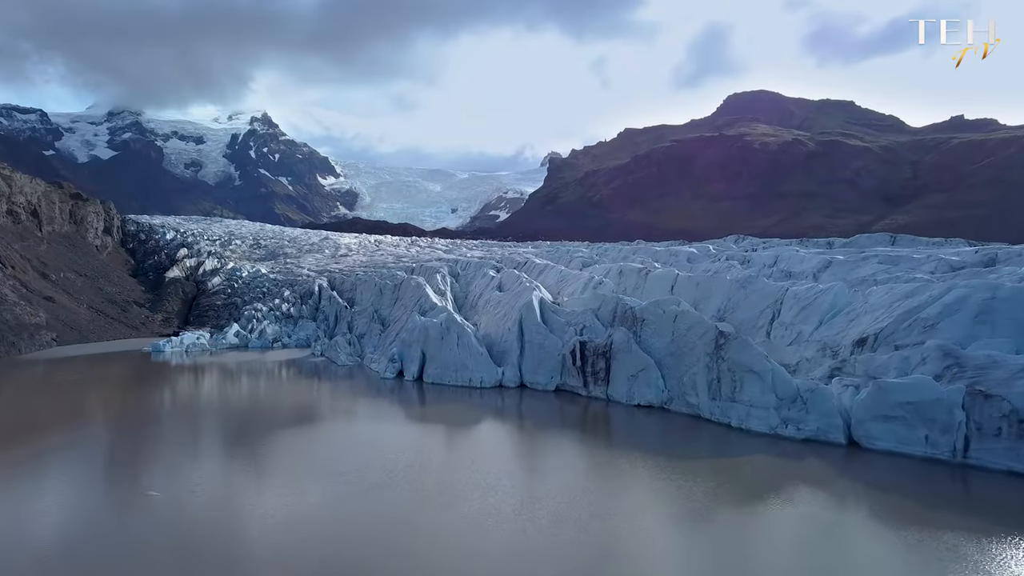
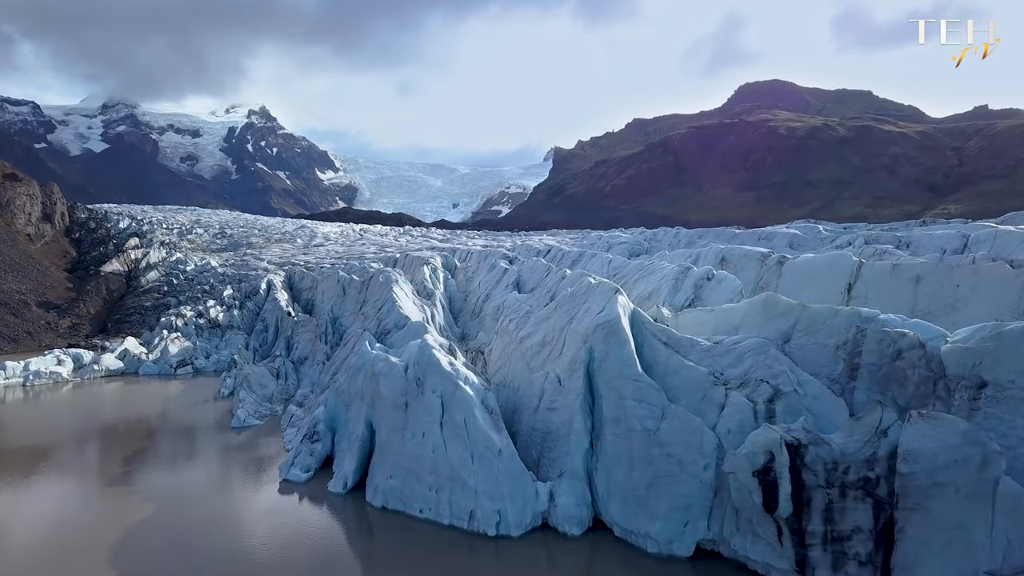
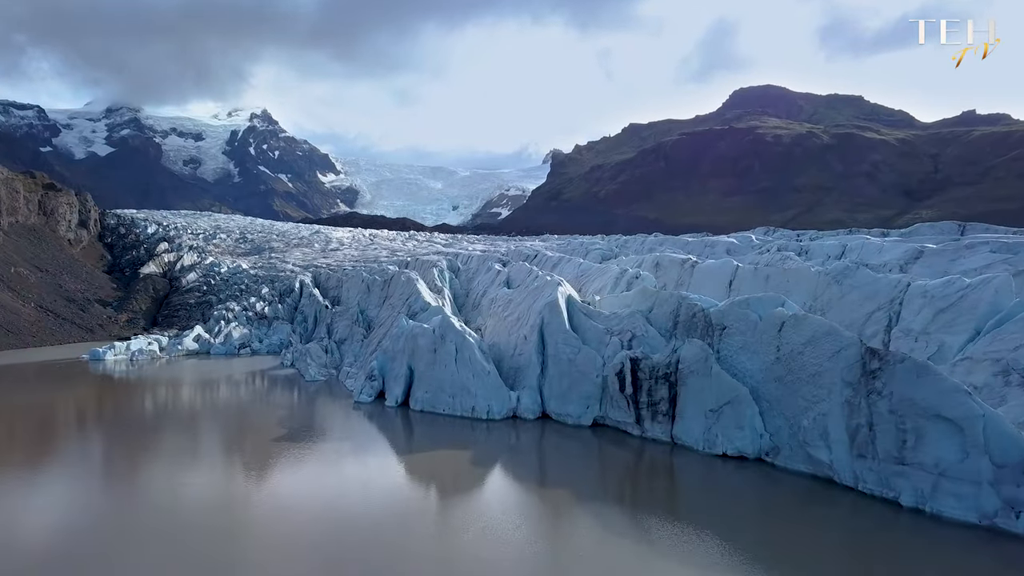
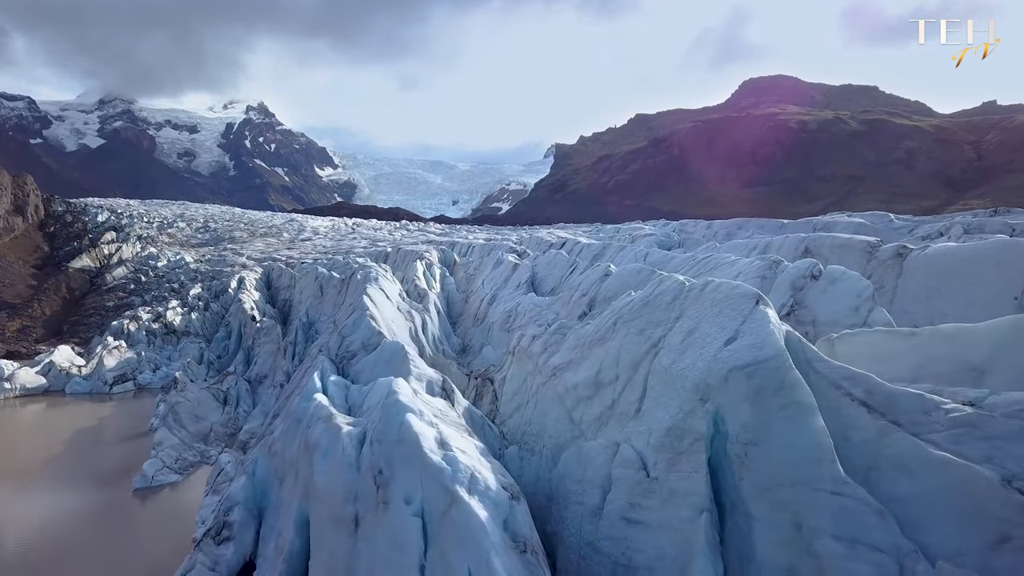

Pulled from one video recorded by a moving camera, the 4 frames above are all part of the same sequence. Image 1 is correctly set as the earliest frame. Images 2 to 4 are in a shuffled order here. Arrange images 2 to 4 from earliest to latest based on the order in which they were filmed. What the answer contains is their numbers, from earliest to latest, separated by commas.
3, 2, 4
